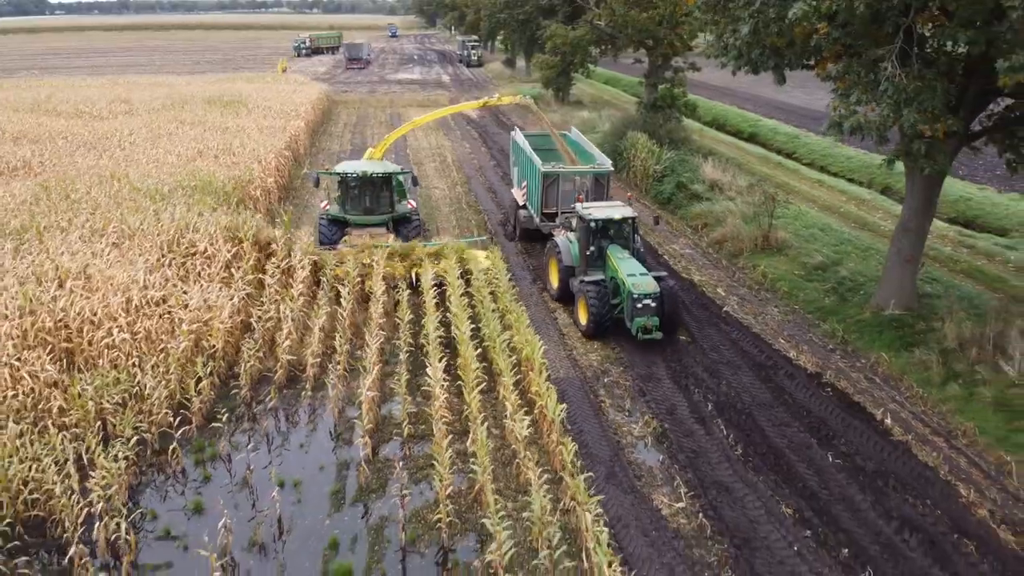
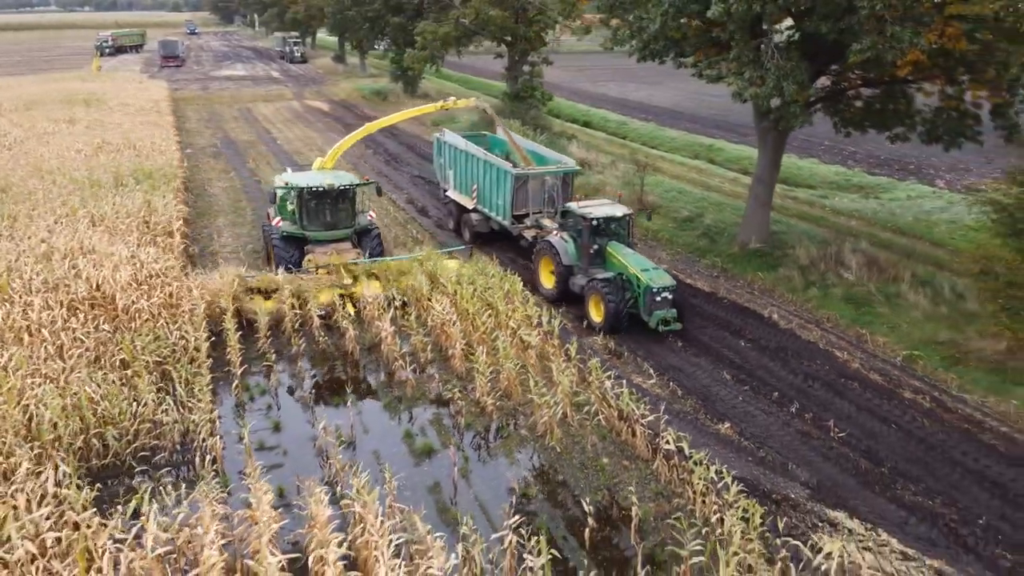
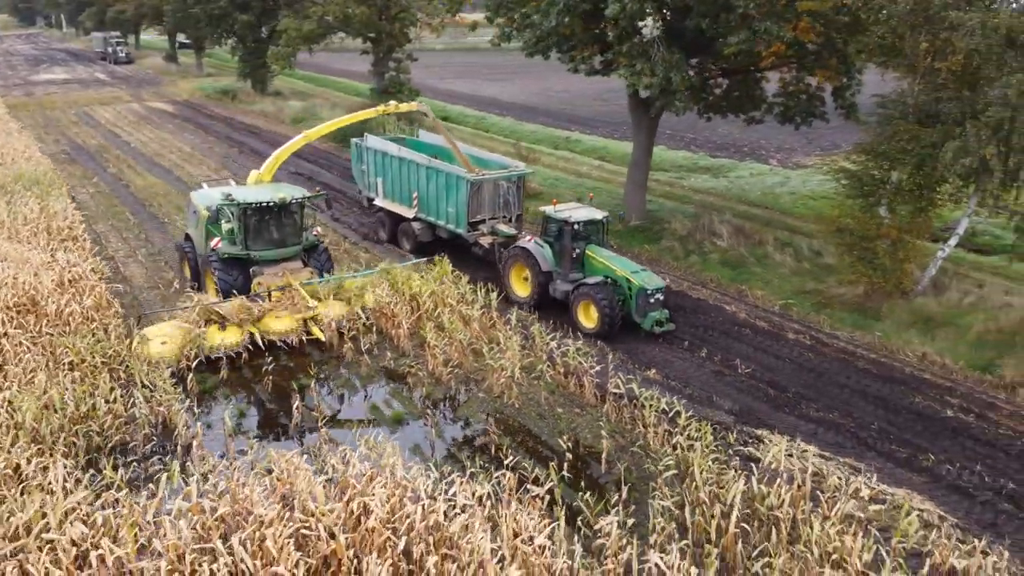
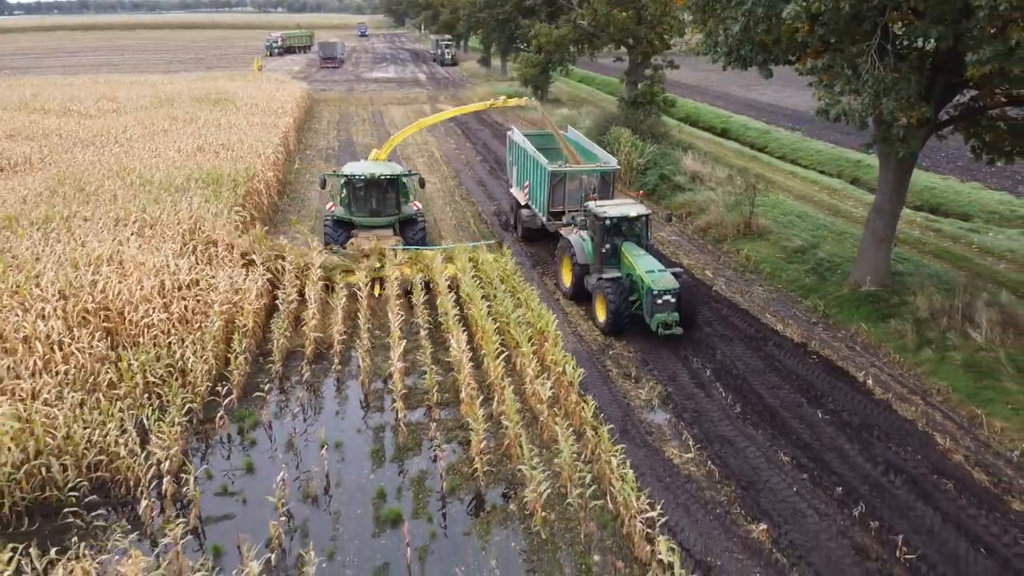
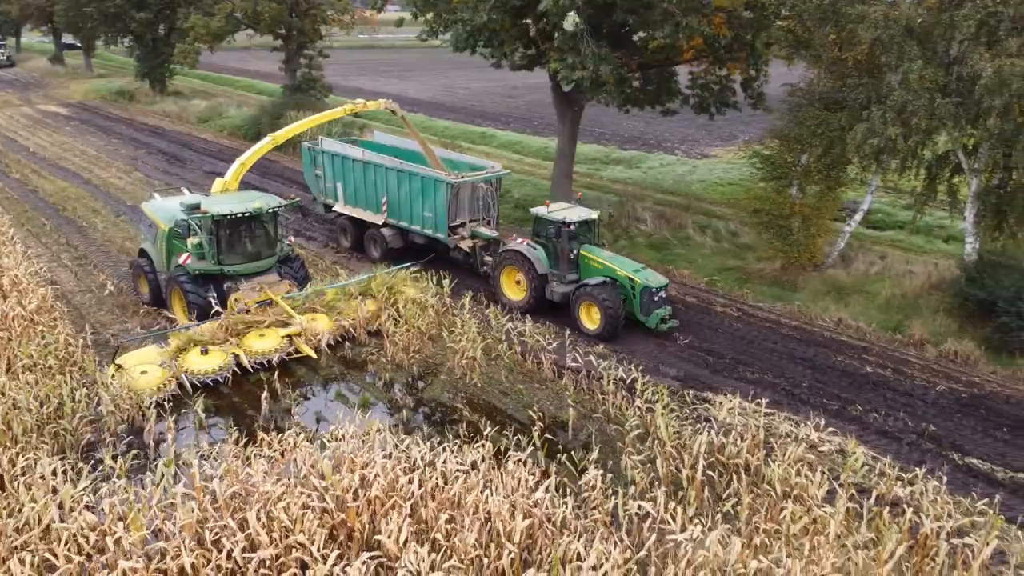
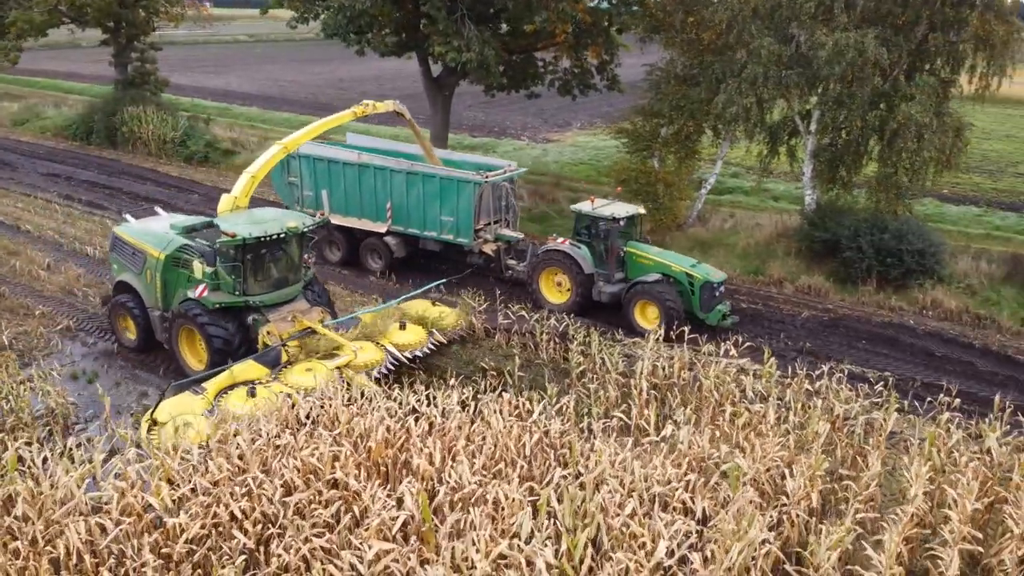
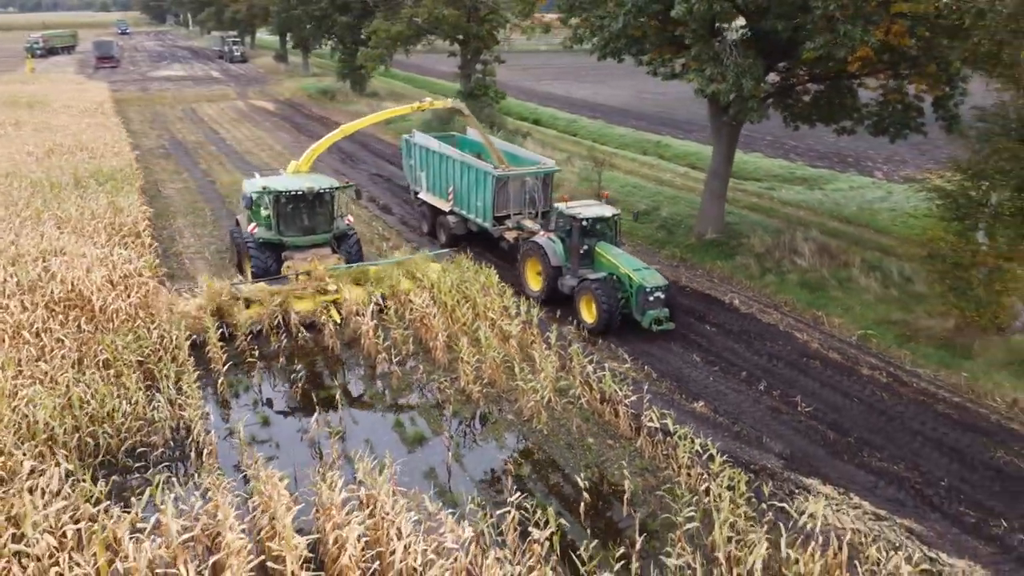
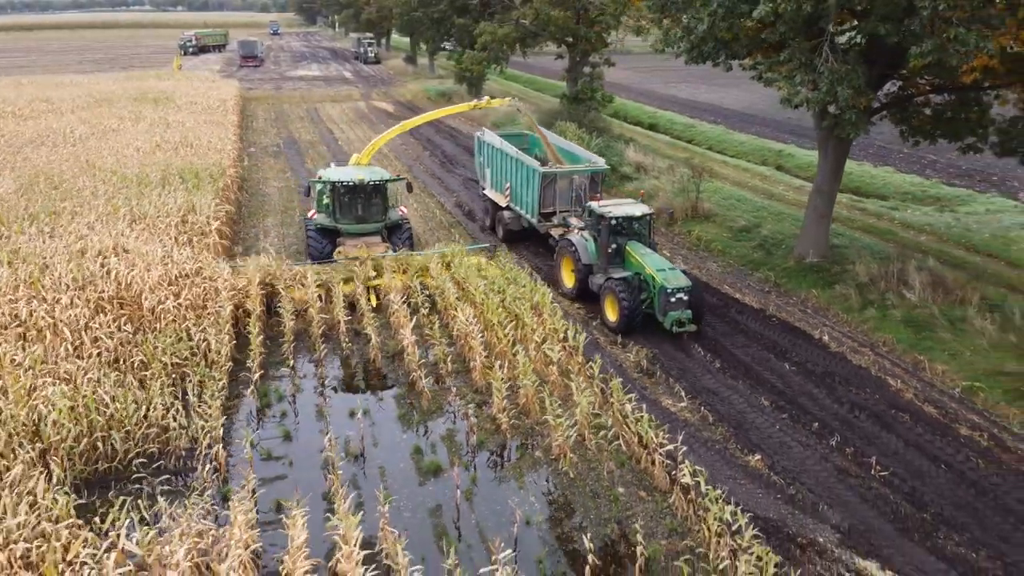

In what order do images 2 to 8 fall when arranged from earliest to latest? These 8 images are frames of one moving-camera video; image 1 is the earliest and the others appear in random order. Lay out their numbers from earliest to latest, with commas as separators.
4, 8, 2, 7, 3, 5, 6
